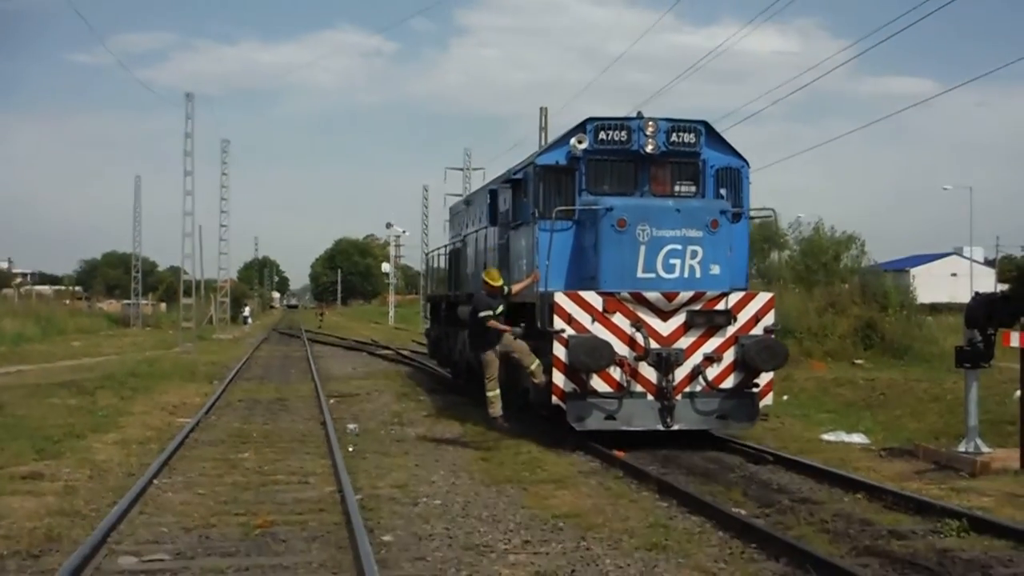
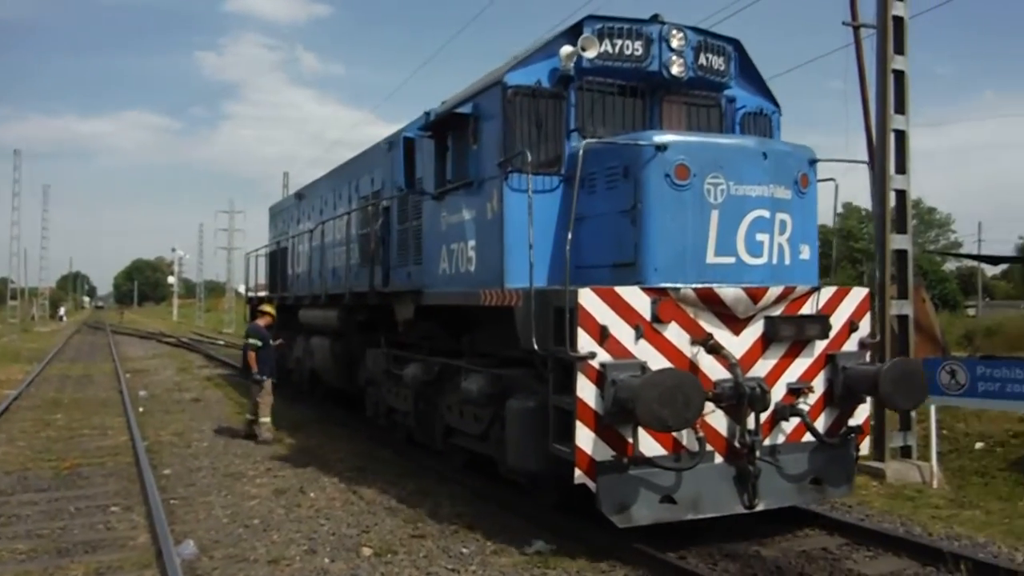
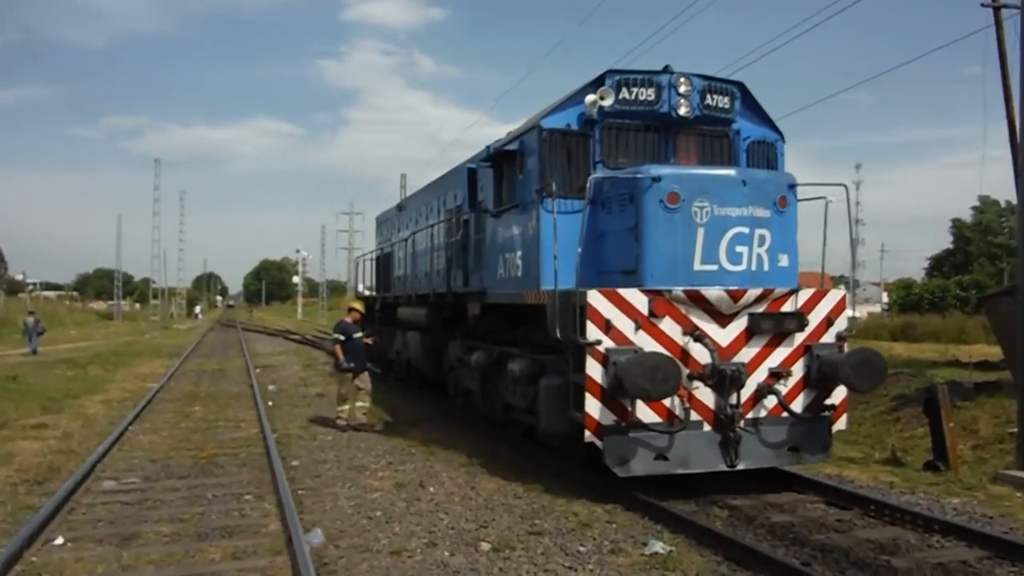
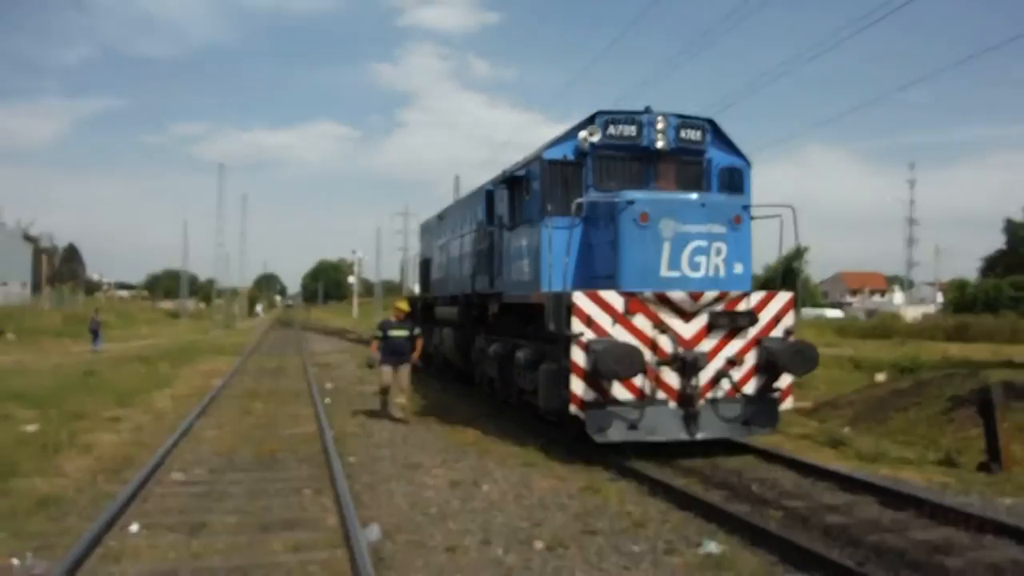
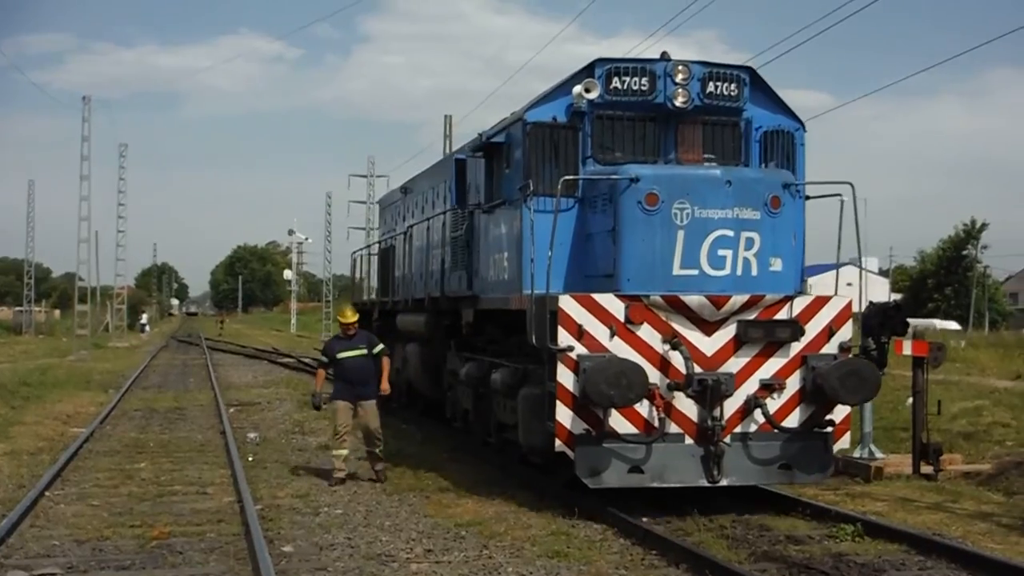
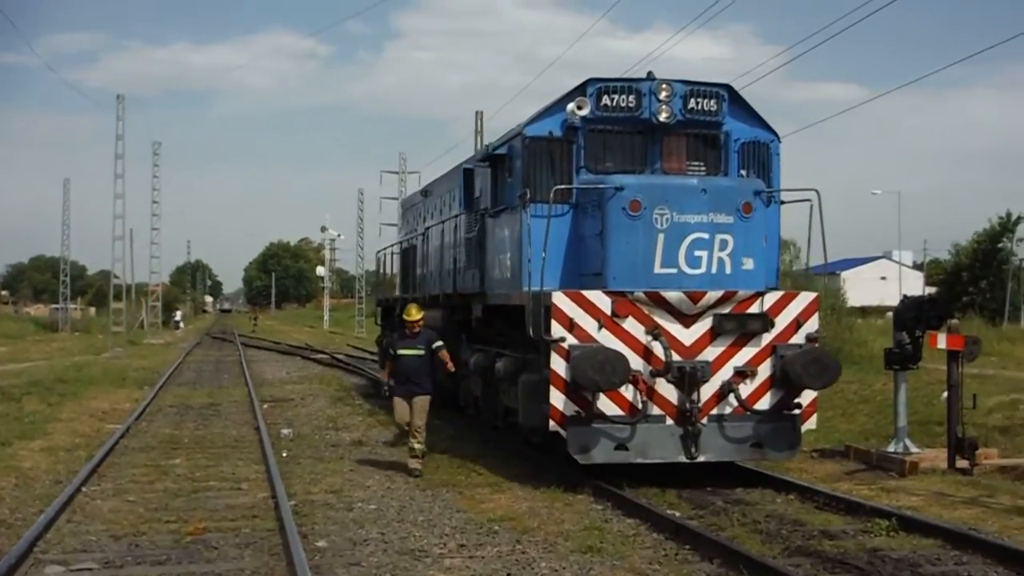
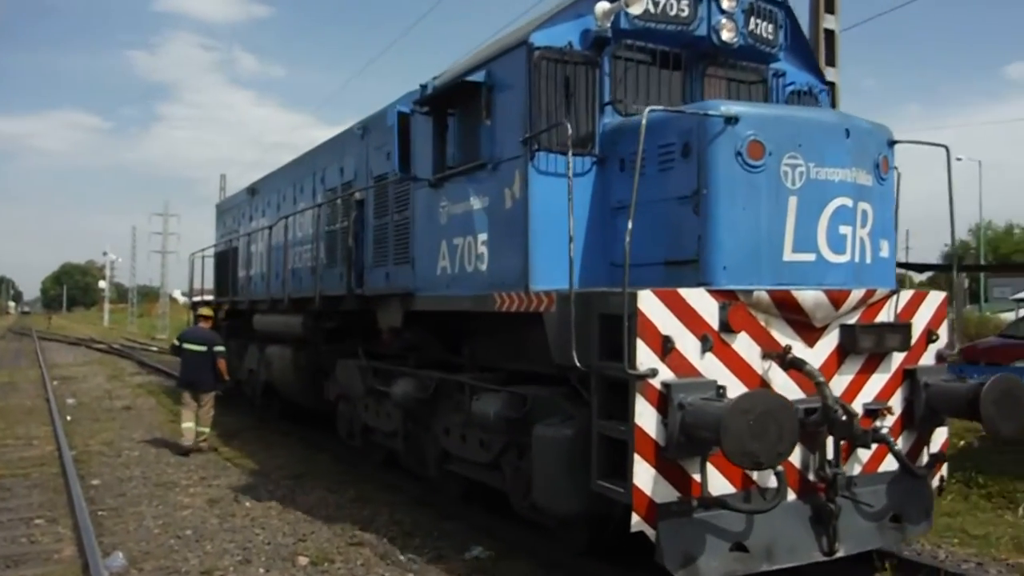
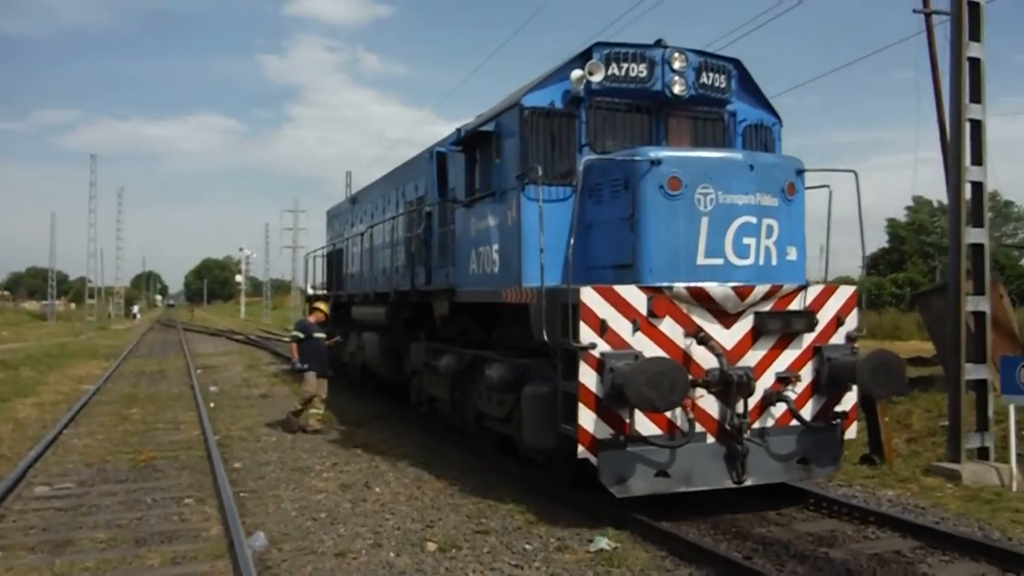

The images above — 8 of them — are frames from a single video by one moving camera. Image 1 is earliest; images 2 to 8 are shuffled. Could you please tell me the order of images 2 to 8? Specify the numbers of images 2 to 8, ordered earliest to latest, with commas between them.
6, 5, 4, 3, 8, 2, 7
